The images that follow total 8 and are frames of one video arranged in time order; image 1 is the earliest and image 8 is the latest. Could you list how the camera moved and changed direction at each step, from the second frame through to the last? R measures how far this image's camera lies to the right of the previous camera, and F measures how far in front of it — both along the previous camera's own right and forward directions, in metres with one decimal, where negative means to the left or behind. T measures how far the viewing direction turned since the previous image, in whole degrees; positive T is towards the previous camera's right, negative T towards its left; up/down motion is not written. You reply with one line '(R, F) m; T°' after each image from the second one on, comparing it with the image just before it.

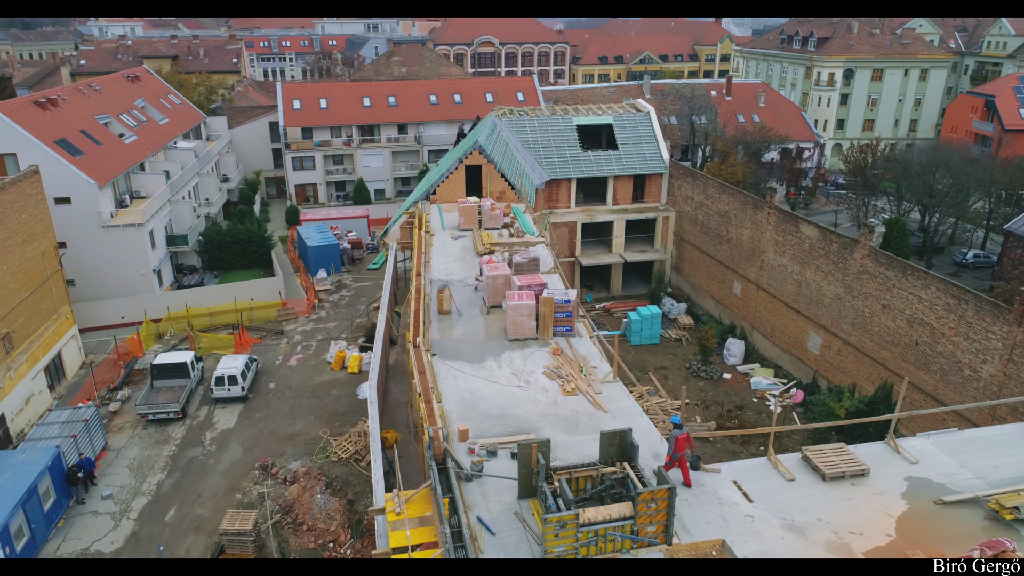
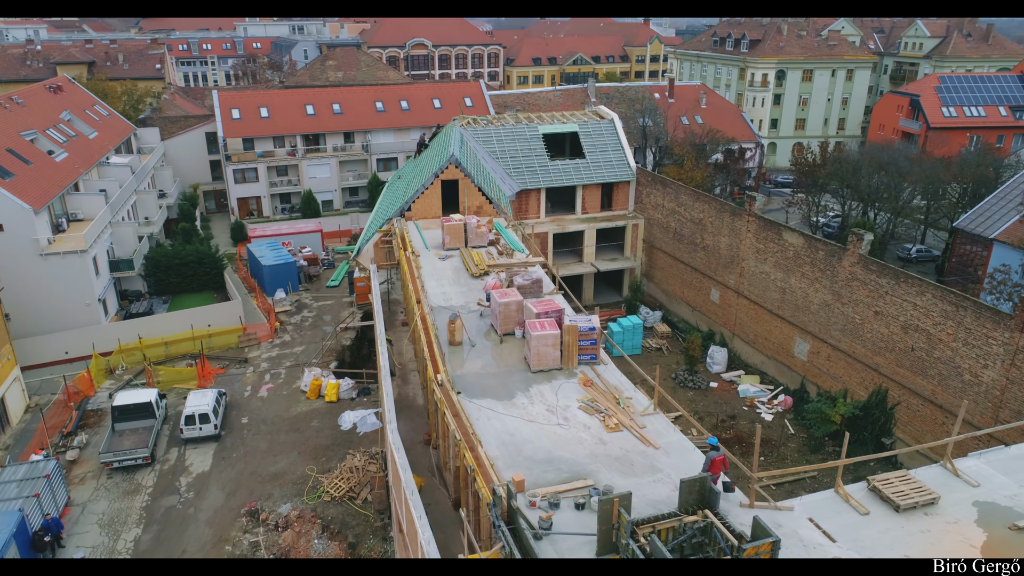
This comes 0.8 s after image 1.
(-1.8, +0.8) m; +6°
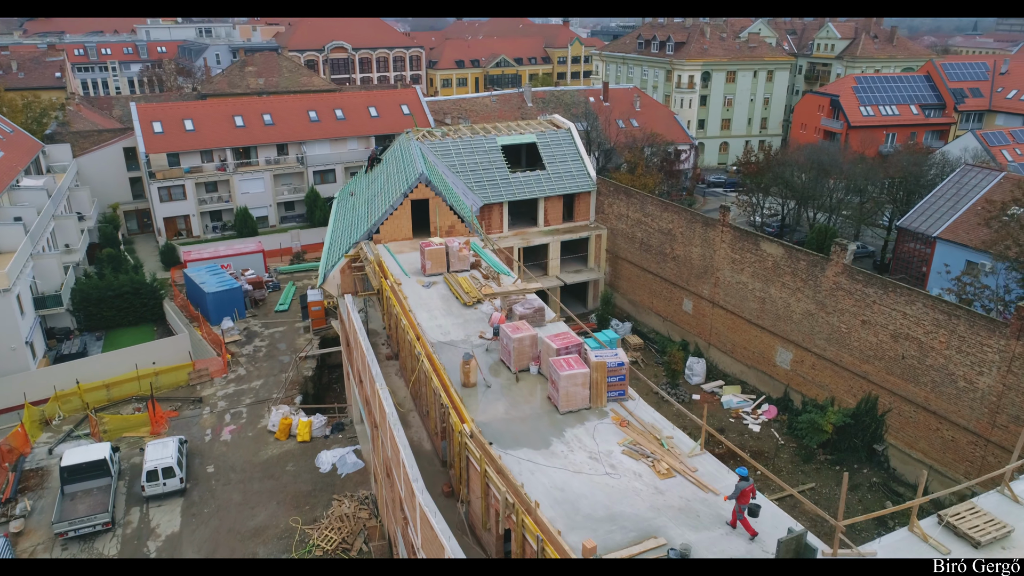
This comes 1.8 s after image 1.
(-2.0, +1.0) m; +7°
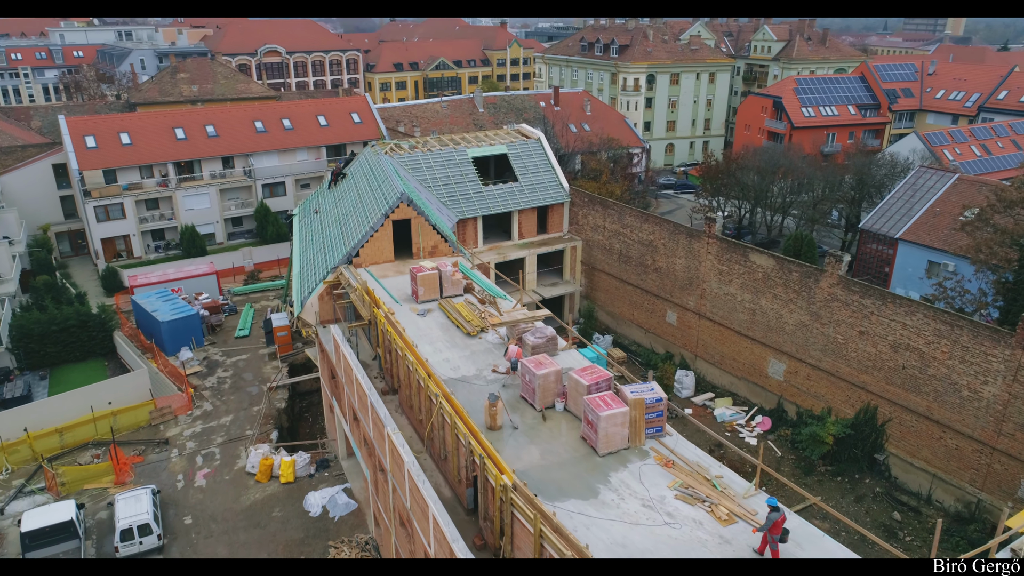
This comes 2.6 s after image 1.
(-1.7, +0.9) m; +5°
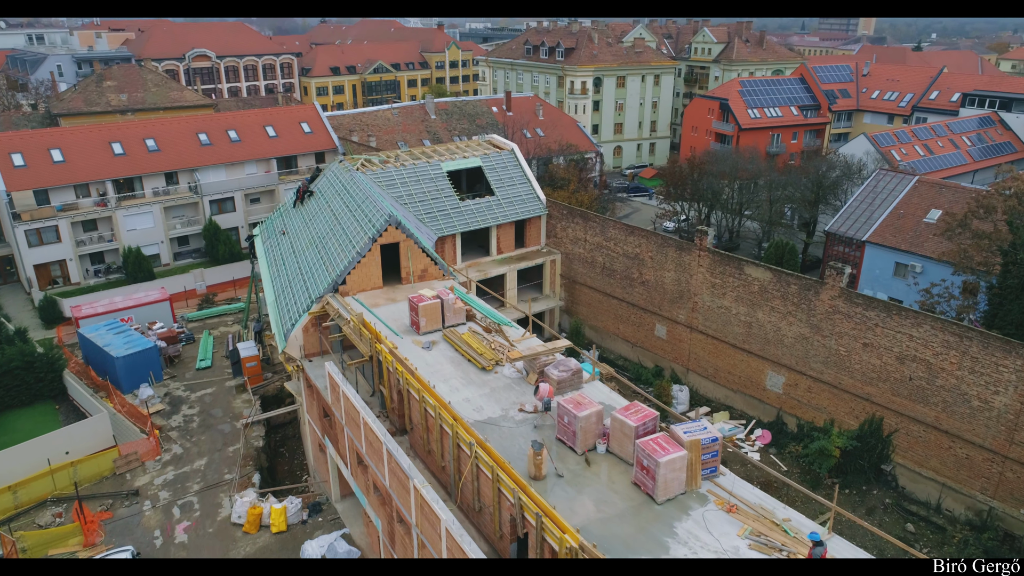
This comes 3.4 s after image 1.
(-1.9, +1.0) m; +5°
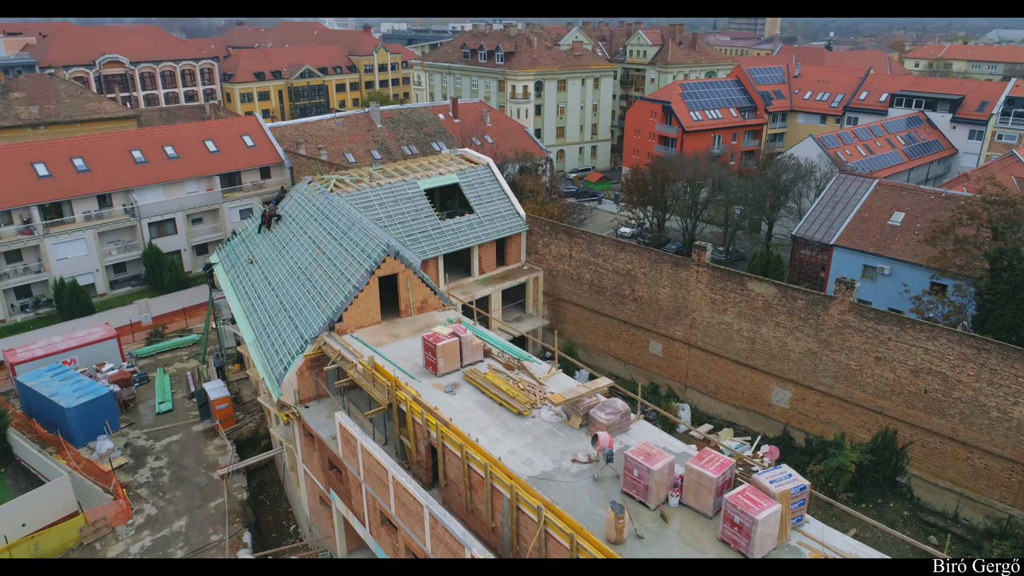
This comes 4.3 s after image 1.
(-2.3, +1.3) m; +6°
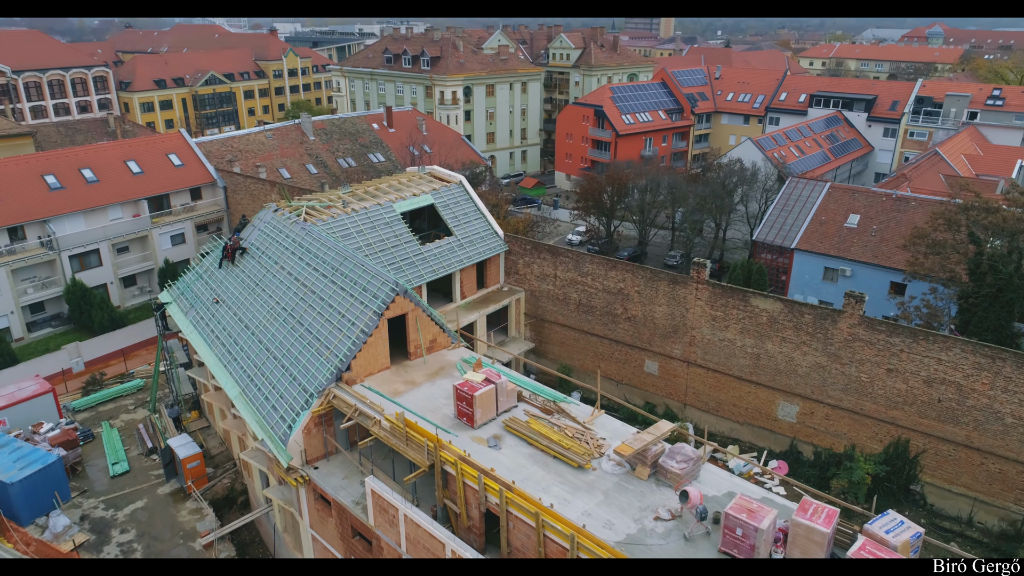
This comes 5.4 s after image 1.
(-2.8, +1.4) m; +7°
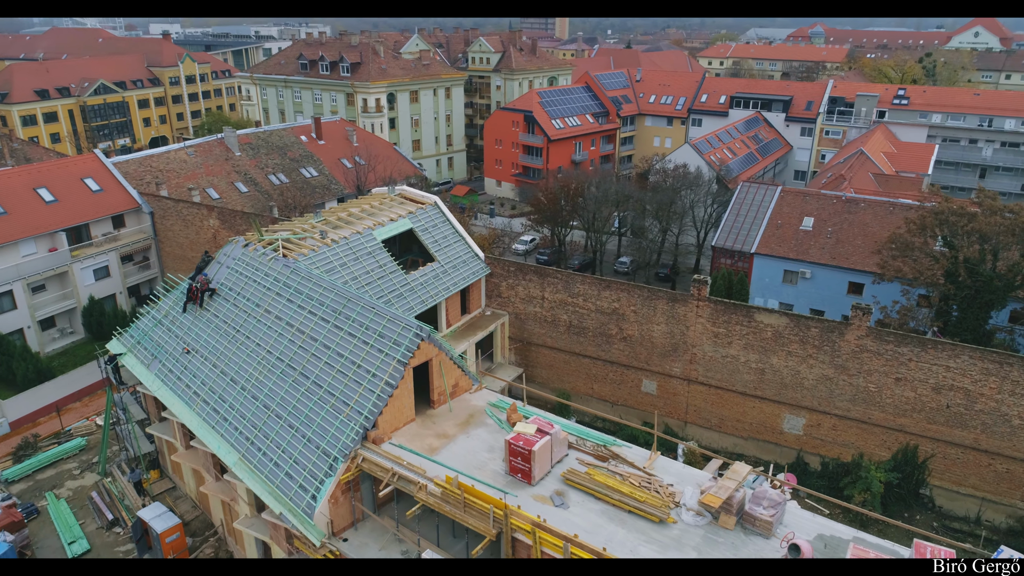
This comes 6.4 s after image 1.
(-3.0, +1.4) m; +8°
